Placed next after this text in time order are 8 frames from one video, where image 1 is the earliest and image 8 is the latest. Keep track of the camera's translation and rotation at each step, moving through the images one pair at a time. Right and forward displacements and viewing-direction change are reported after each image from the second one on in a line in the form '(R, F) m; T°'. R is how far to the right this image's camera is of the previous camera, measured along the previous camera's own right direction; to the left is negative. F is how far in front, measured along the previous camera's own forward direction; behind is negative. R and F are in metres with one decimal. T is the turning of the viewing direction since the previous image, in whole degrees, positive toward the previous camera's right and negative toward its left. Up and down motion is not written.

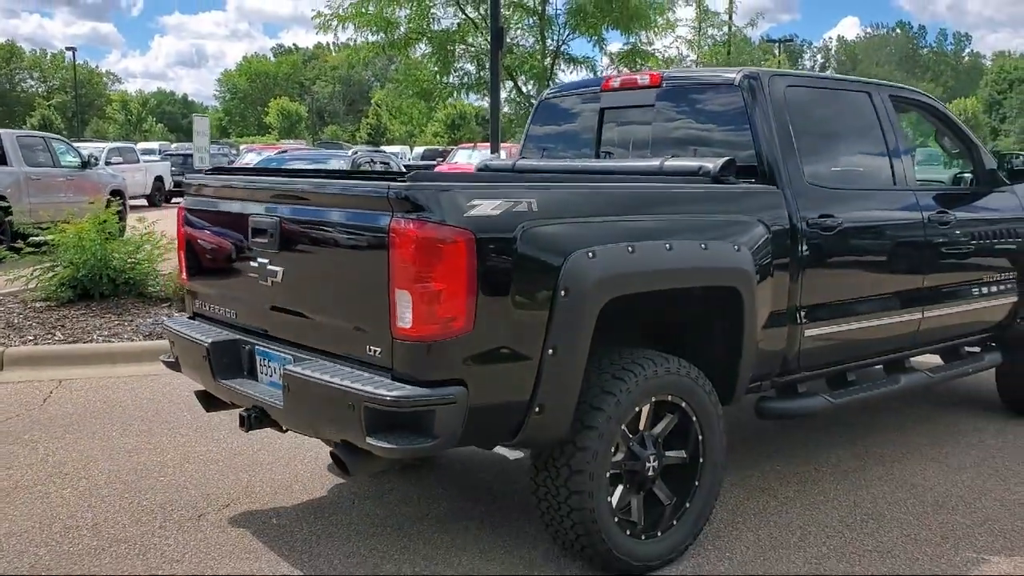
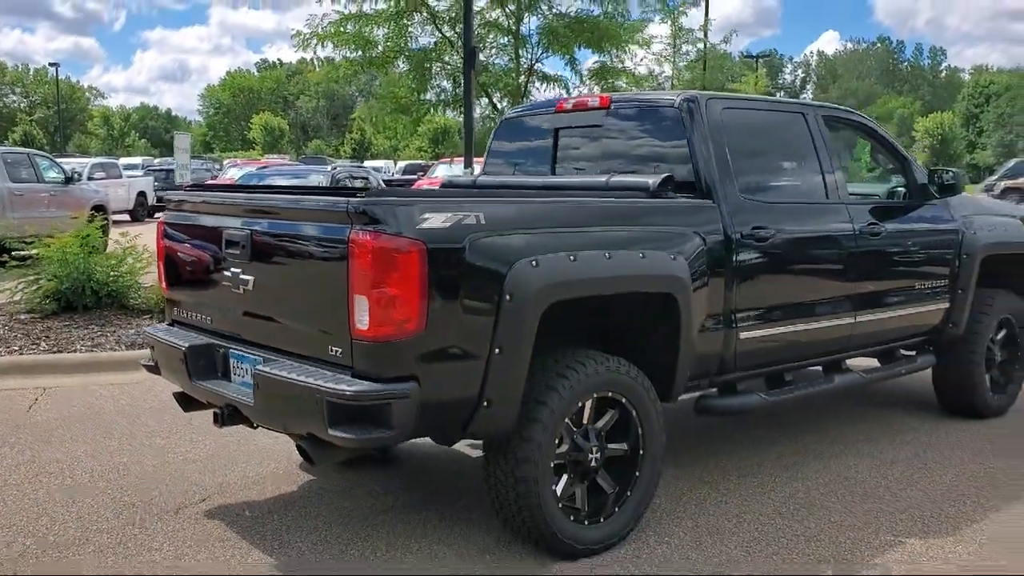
(+0.1, -0.3) m; +1°
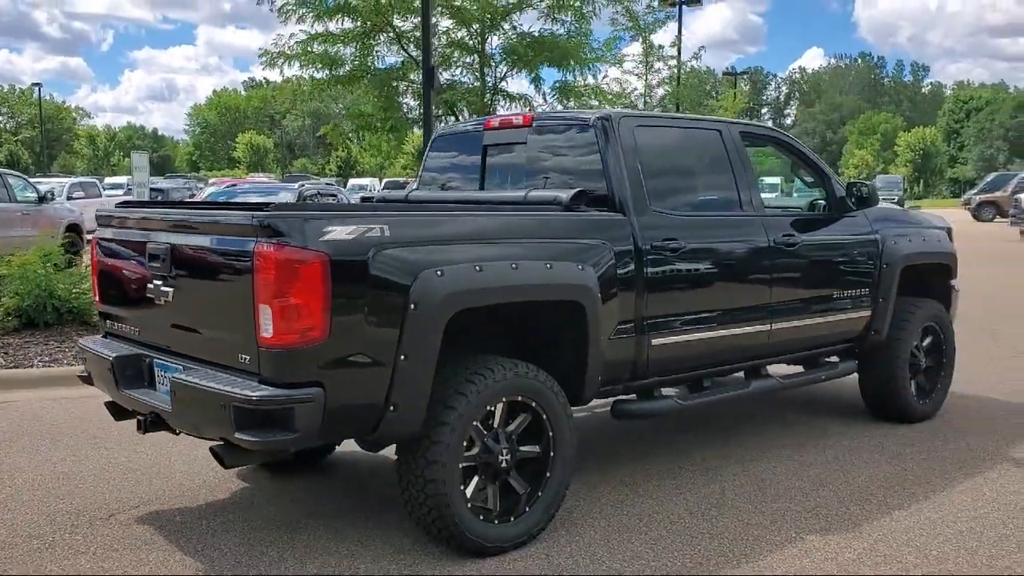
(+0.3, -0.2) m; +1°
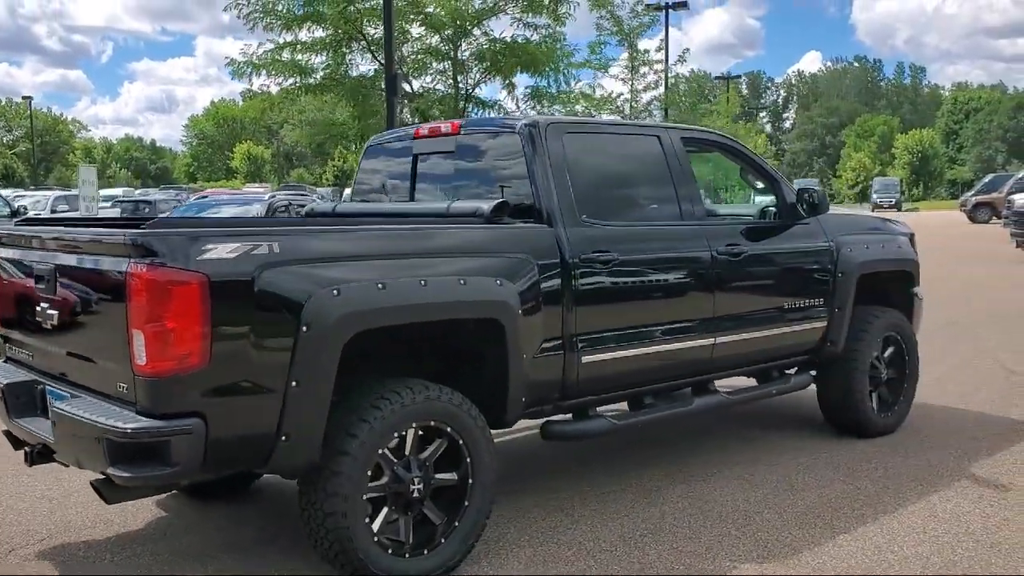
(+0.4, +0.2) m; 0°
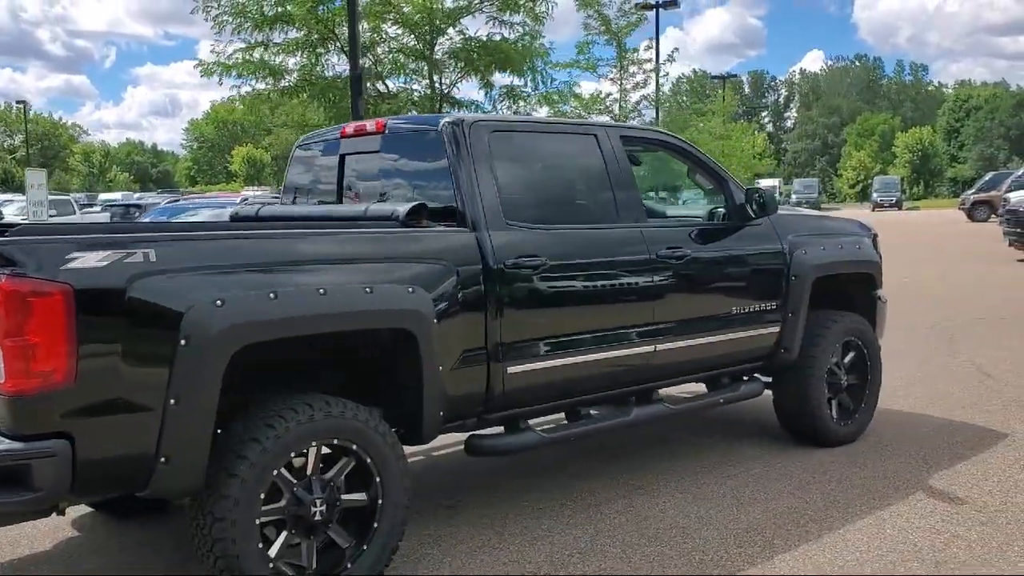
(+0.3, +0.2) m; 0°
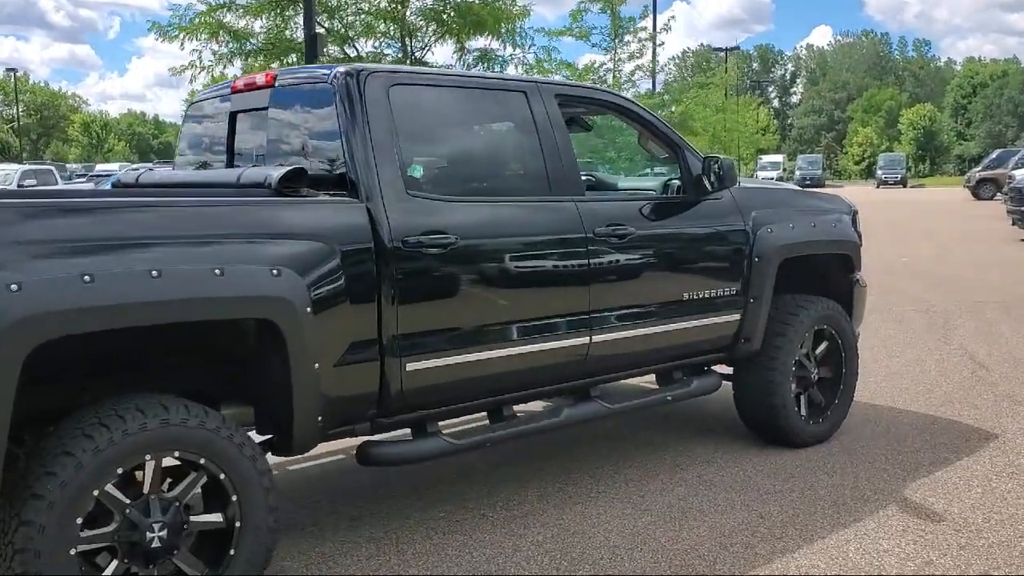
(+0.4, +0.6) m; 0°
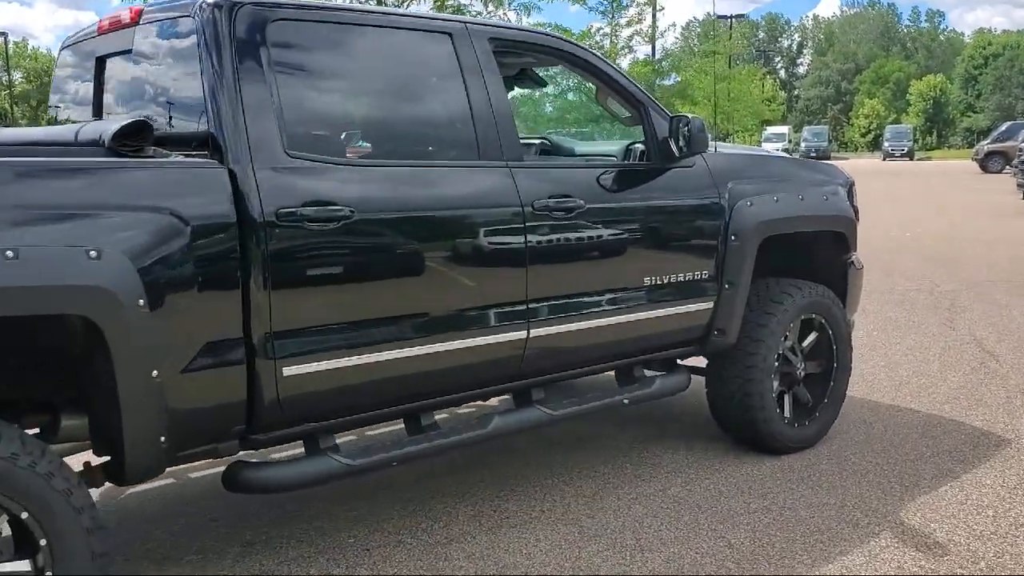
(+0.3, +0.7) m; 0°
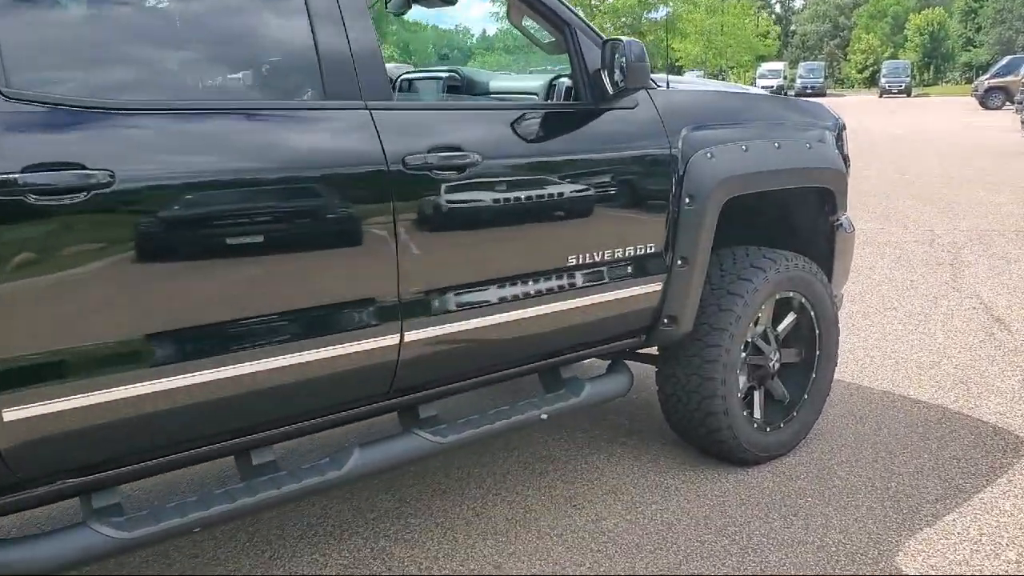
(+0.3, +0.9) m; 0°
